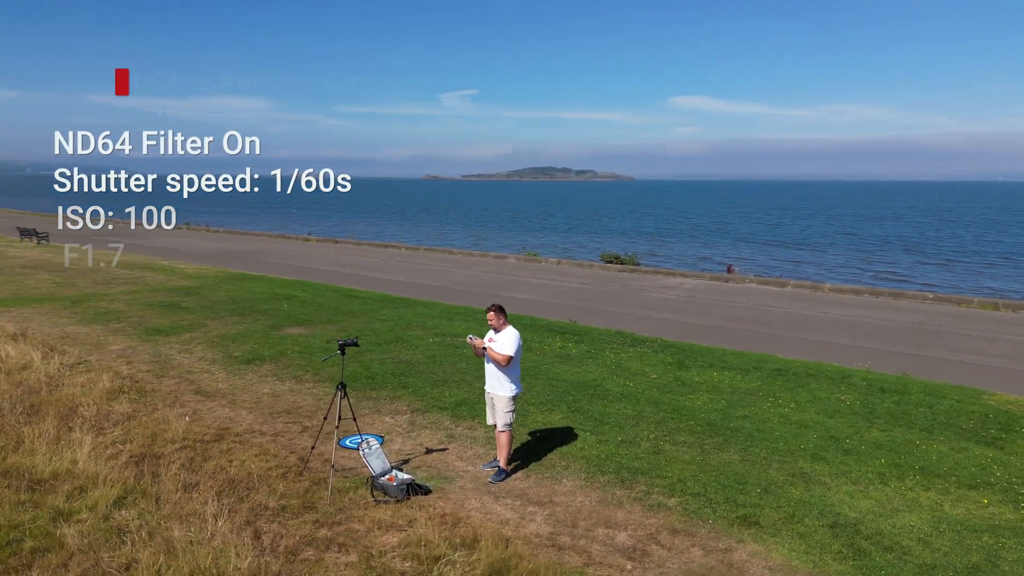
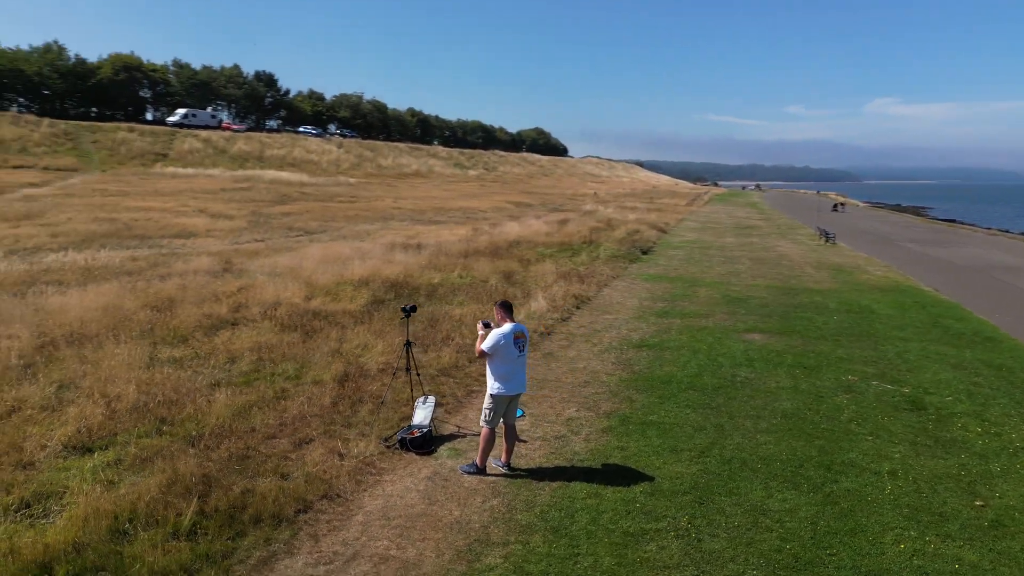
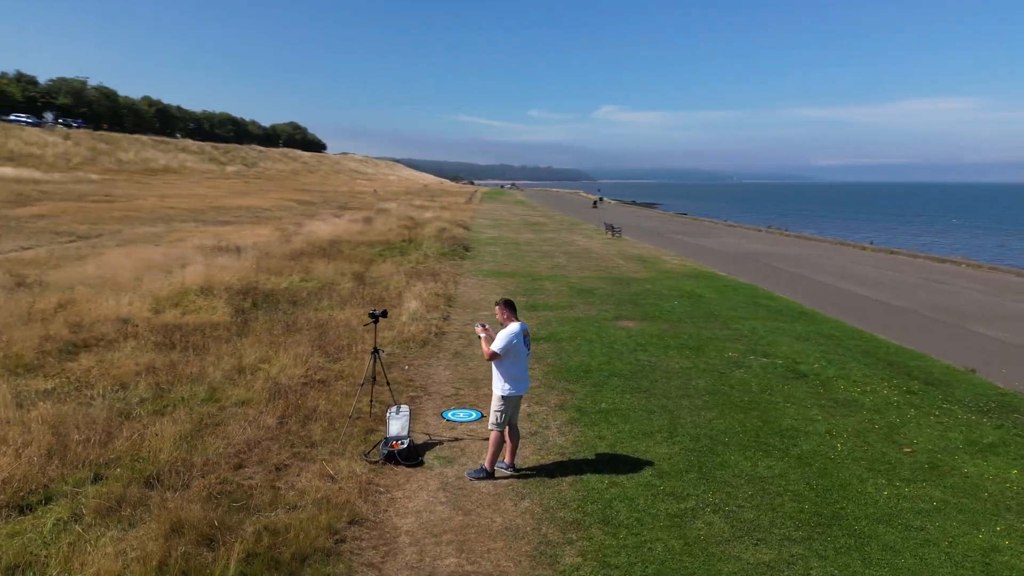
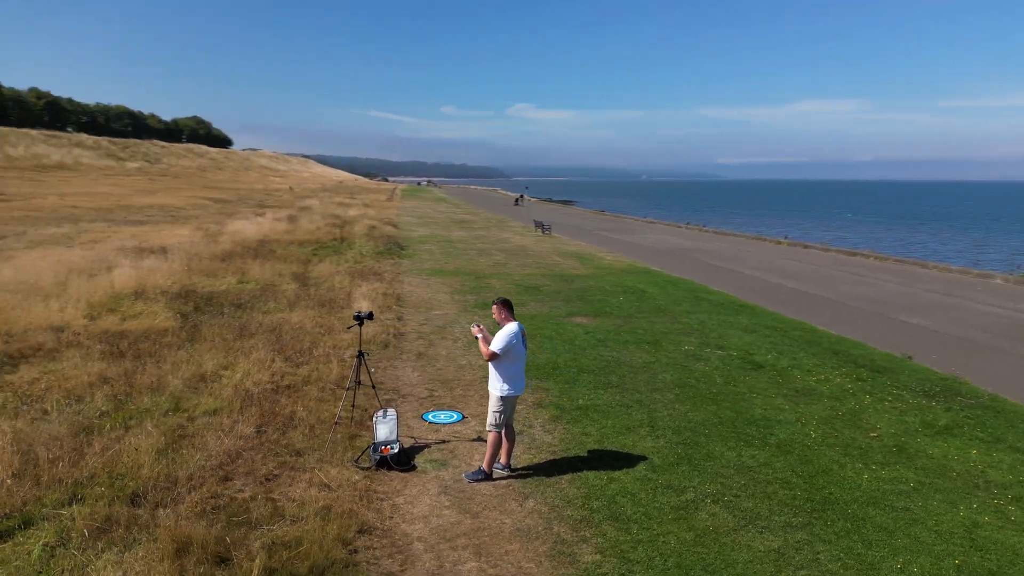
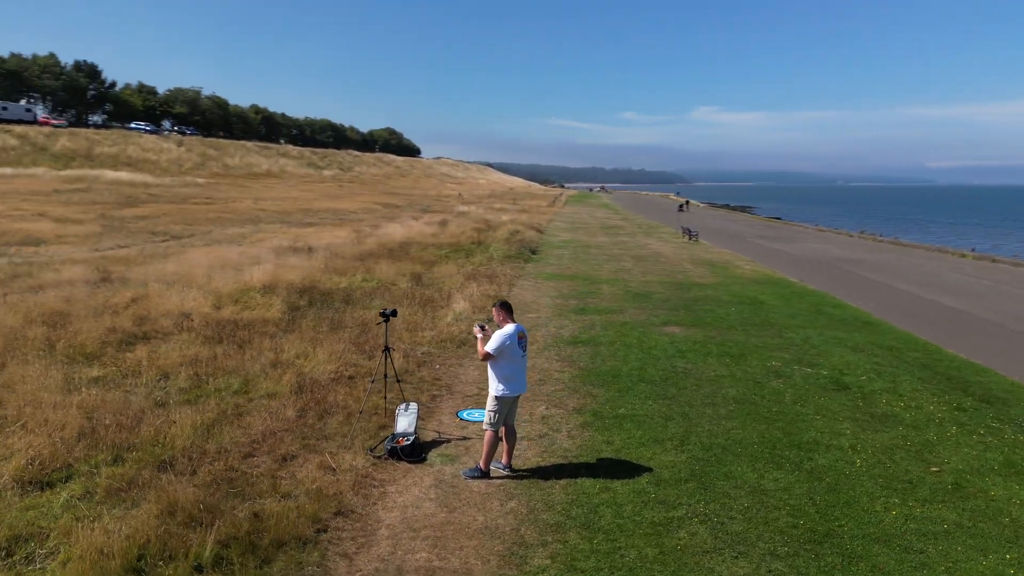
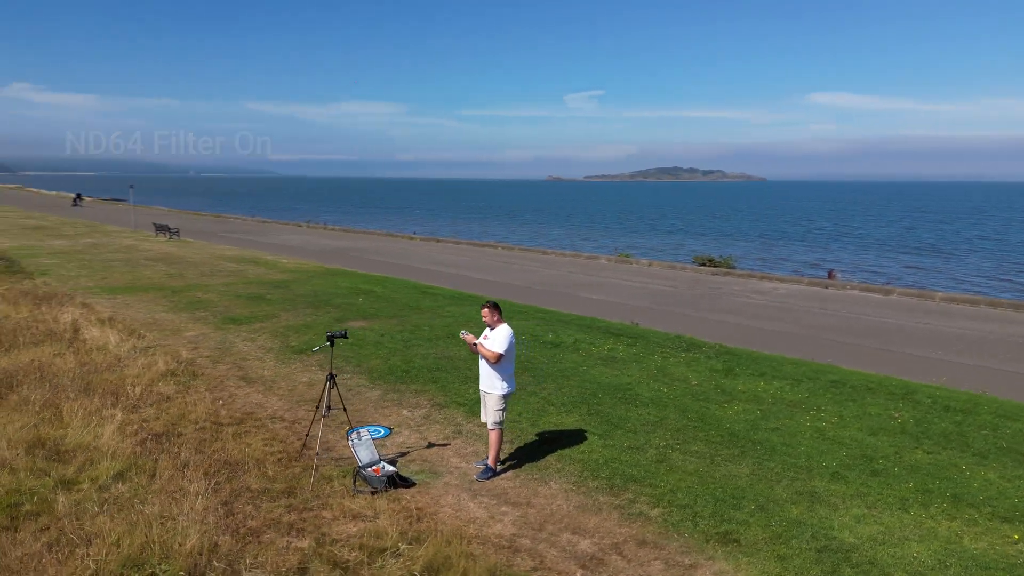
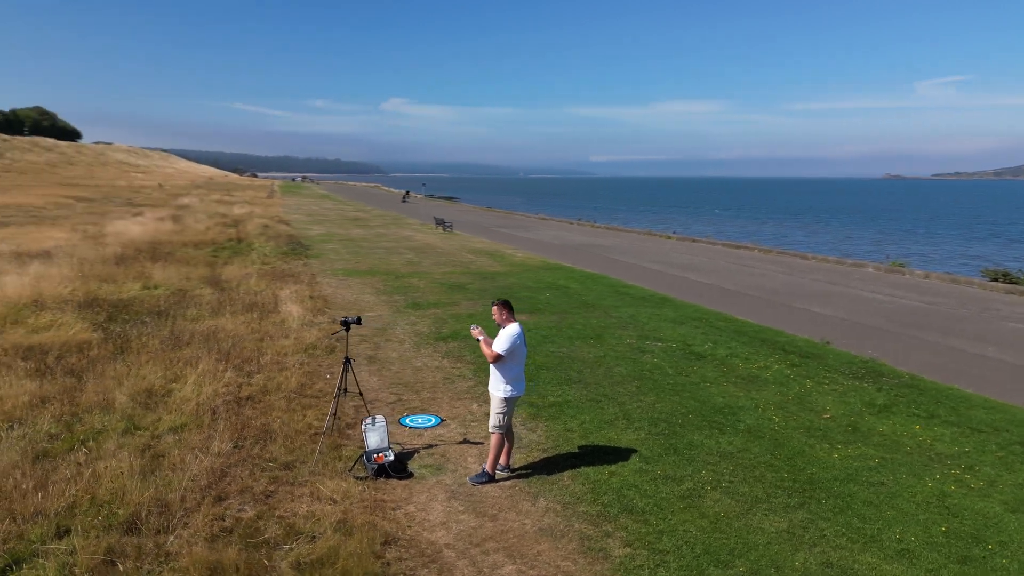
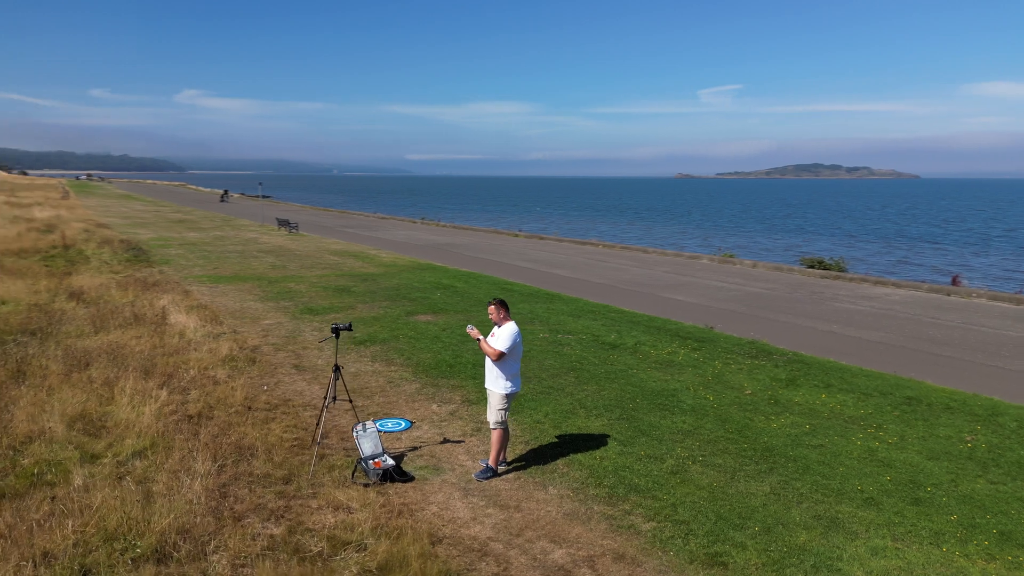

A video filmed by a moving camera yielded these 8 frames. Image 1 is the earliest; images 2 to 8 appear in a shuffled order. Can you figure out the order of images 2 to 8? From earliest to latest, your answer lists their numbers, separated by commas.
6, 8, 7, 4, 3, 5, 2
